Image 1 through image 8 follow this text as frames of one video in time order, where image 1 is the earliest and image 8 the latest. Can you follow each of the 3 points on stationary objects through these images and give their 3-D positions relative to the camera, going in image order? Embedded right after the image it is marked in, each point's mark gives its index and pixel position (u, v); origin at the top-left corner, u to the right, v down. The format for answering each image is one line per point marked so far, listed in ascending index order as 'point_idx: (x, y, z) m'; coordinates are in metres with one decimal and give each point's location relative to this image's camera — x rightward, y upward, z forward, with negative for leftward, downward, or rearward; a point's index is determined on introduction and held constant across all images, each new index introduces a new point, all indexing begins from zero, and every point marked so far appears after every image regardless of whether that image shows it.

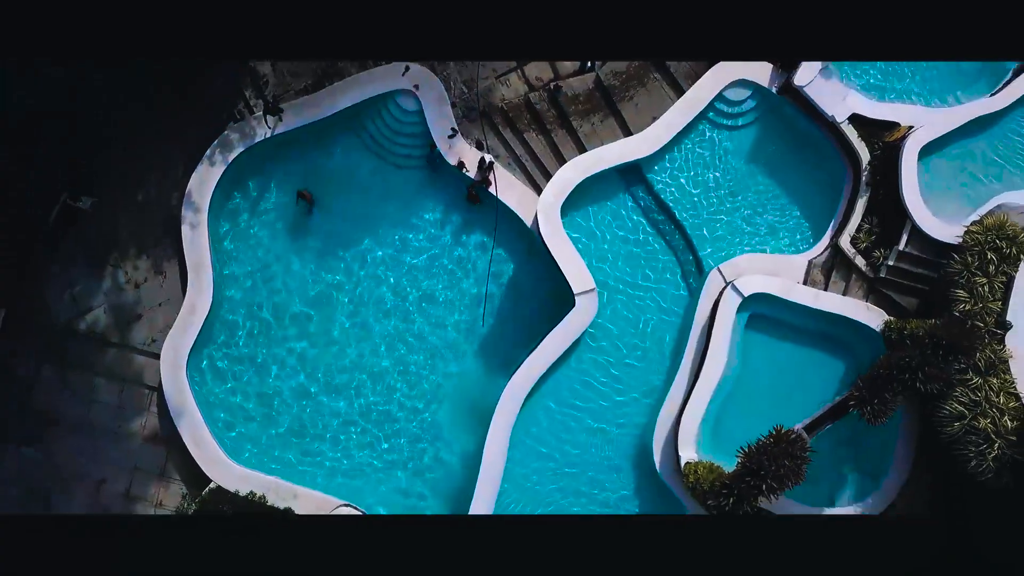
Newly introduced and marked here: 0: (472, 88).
0: (-0.7, +3.4, +13.2) m
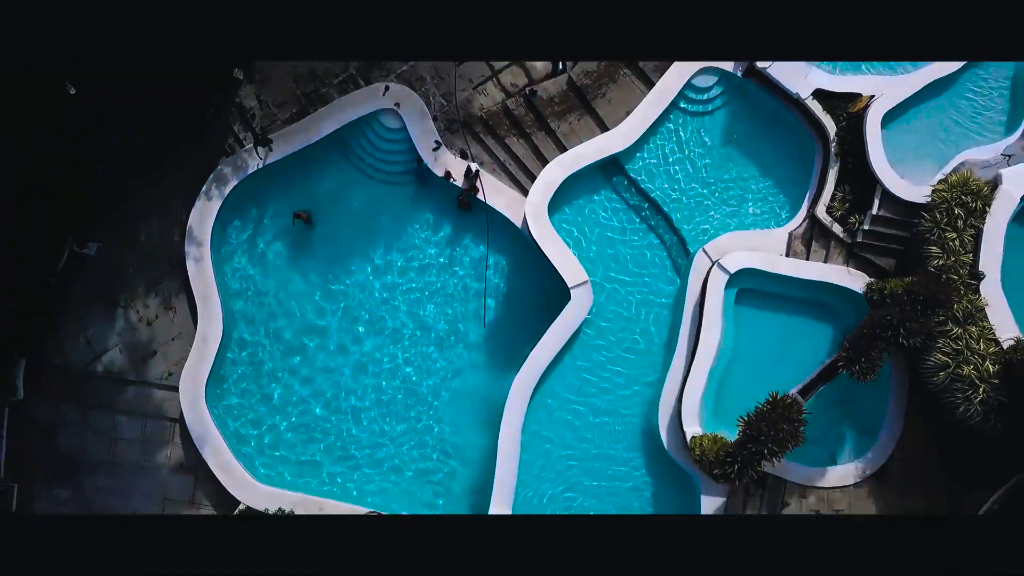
0: (-1.1, +3.3, +13.8) m
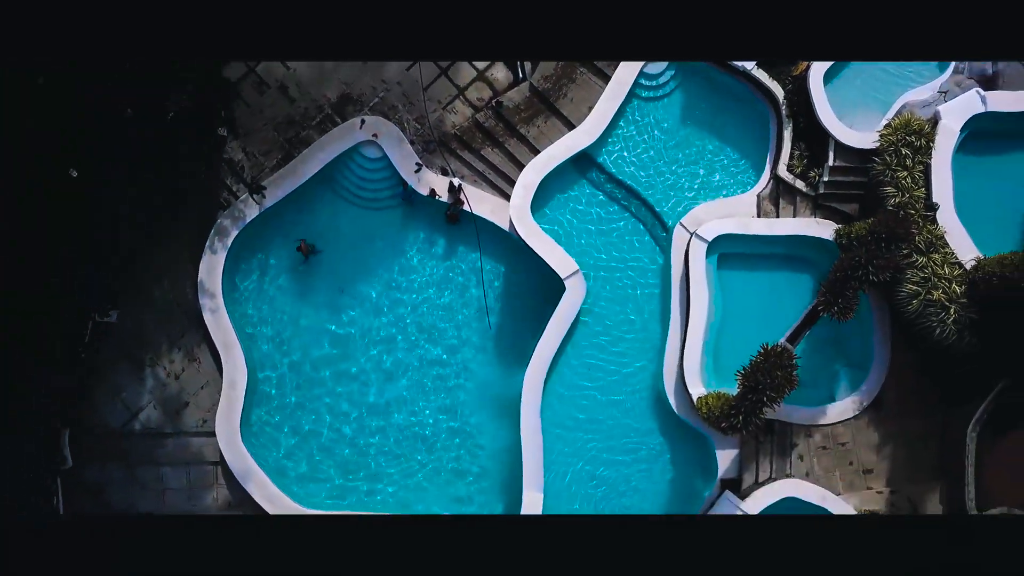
0: (-1.6, +3.1, +14.6) m
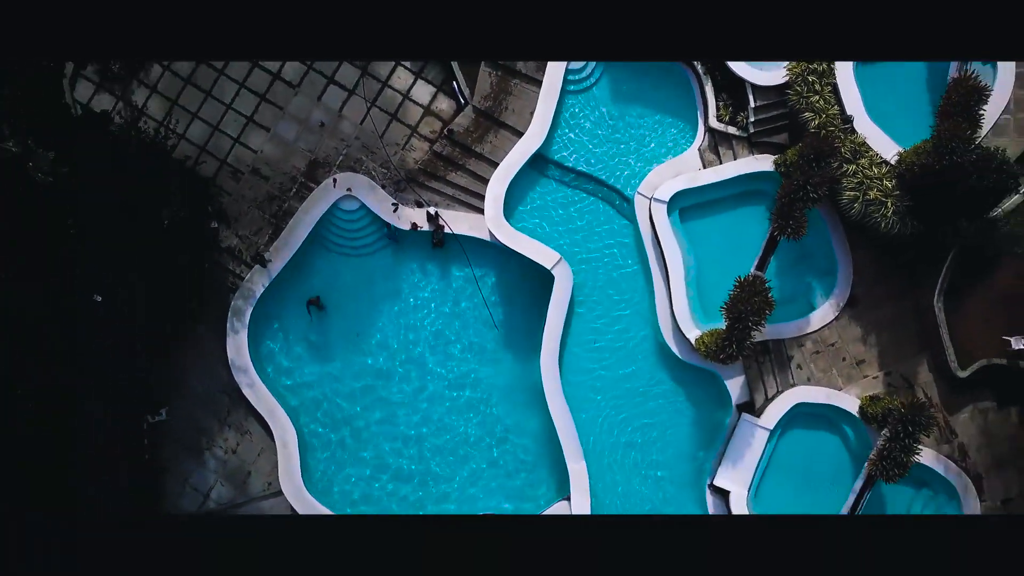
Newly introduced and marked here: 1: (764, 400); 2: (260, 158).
0: (-2.5, +2.5, +16.0) m
1: (+4.6, -2.0, +14.5) m
2: (-5.2, +2.7, +16.1) m
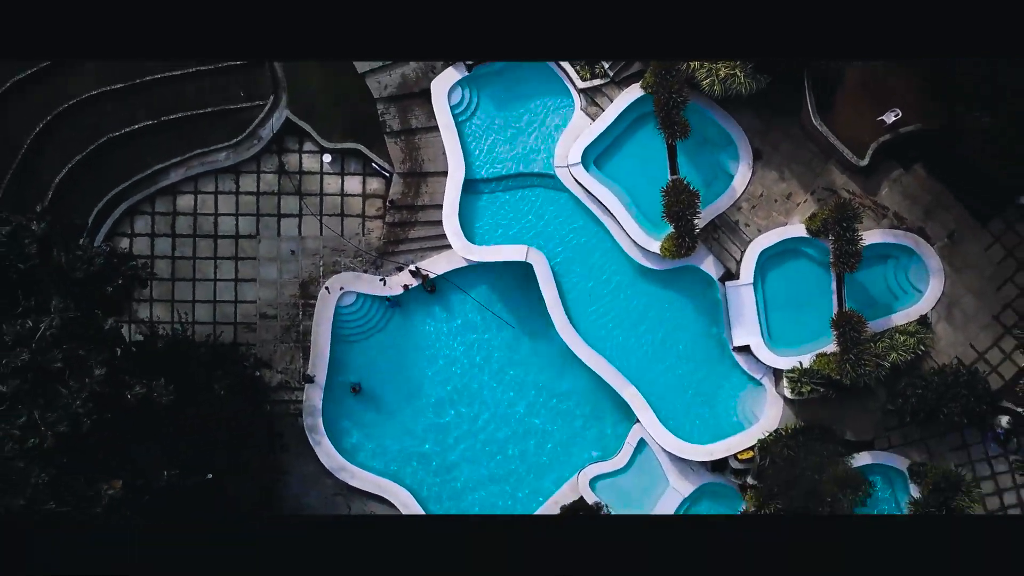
0: (-3.6, +0.8, +18.7) m
1: (+4.9, +0.6, +17.2) m
2: (-6.0, -0.4, +18.7) m
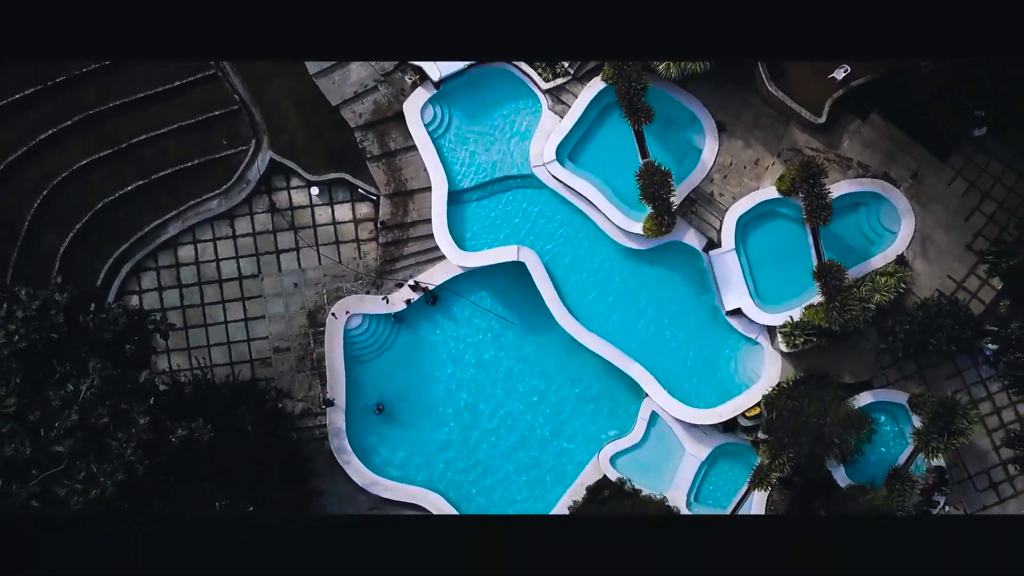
0: (-3.7, +0.3, +19.5) m
1: (+4.6, +1.3, +18.0) m
2: (-5.9, -1.3, +19.5) m
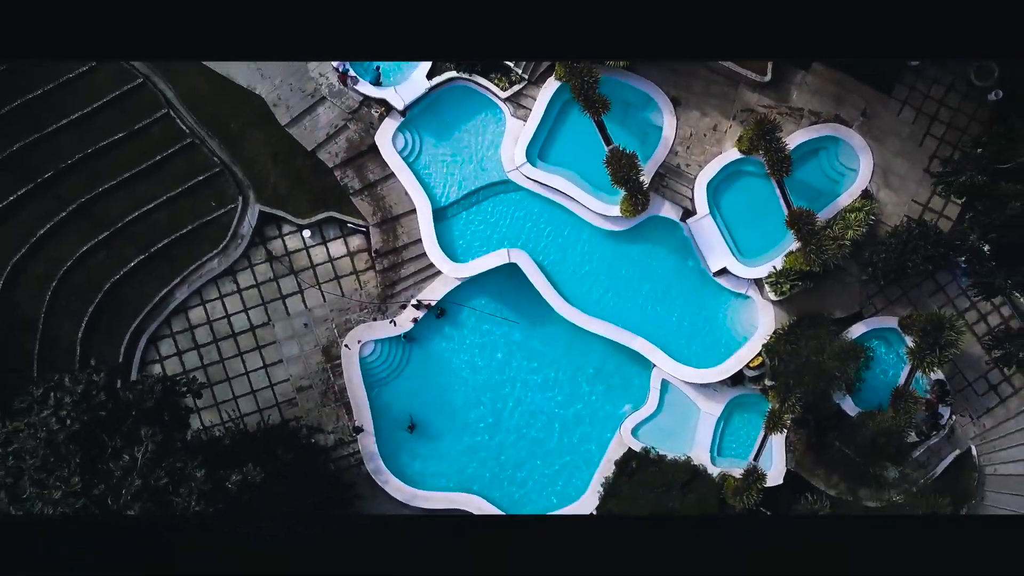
0: (-3.8, -0.5, +20.5) m
1: (+4.3, +2.1, +19.0) m
2: (-5.7, -2.4, +20.5) m
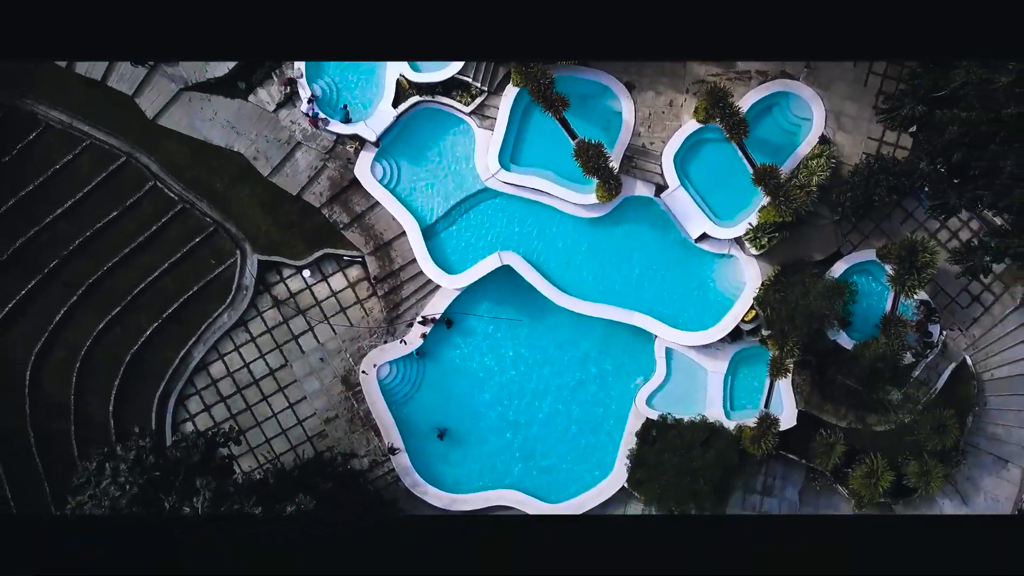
0: (-3.7, -1.2, +21.4) m
1: (+3.7, +2.8, +20.0) m
2: (-5.2, -3.4, +21.4) m
